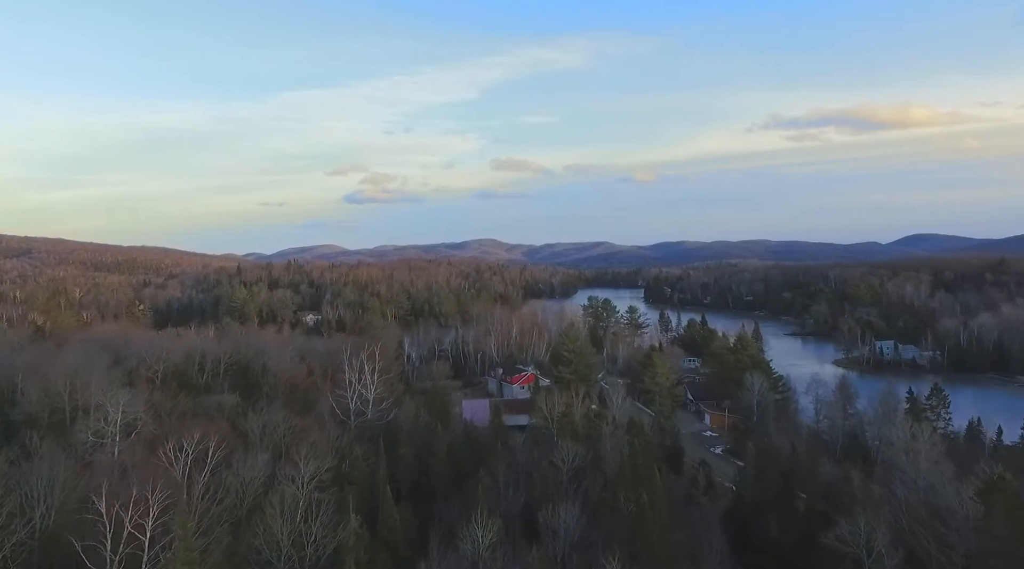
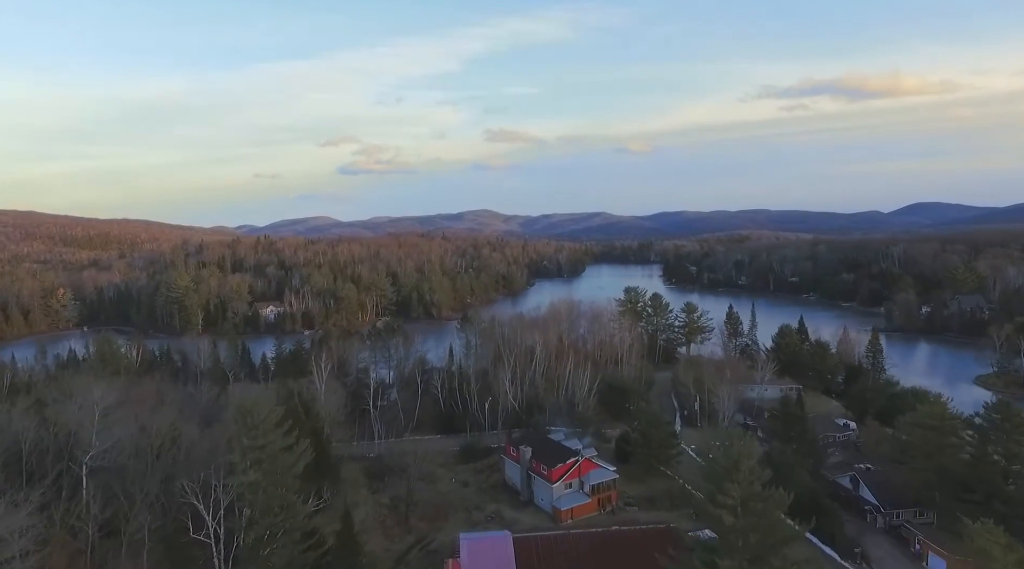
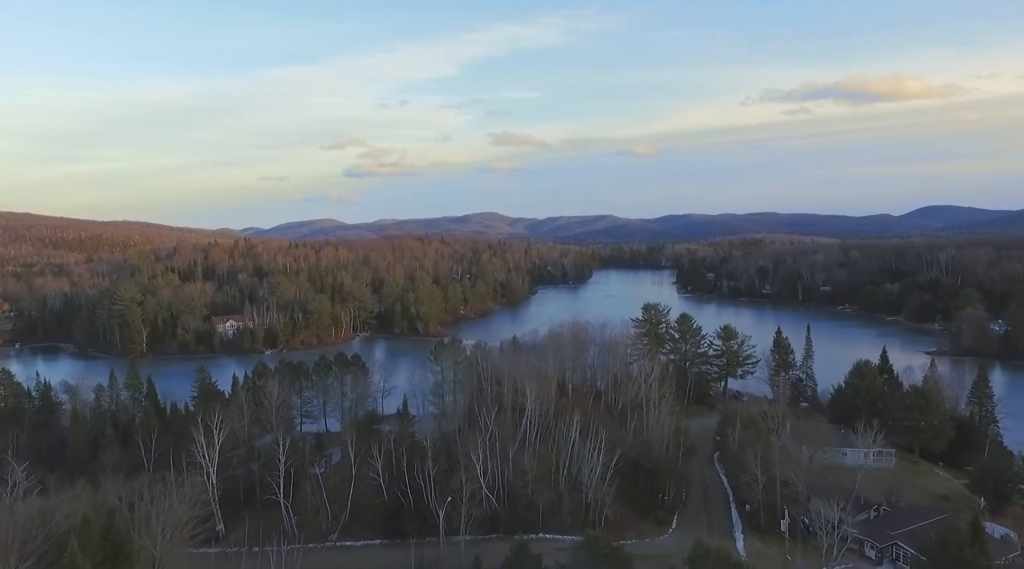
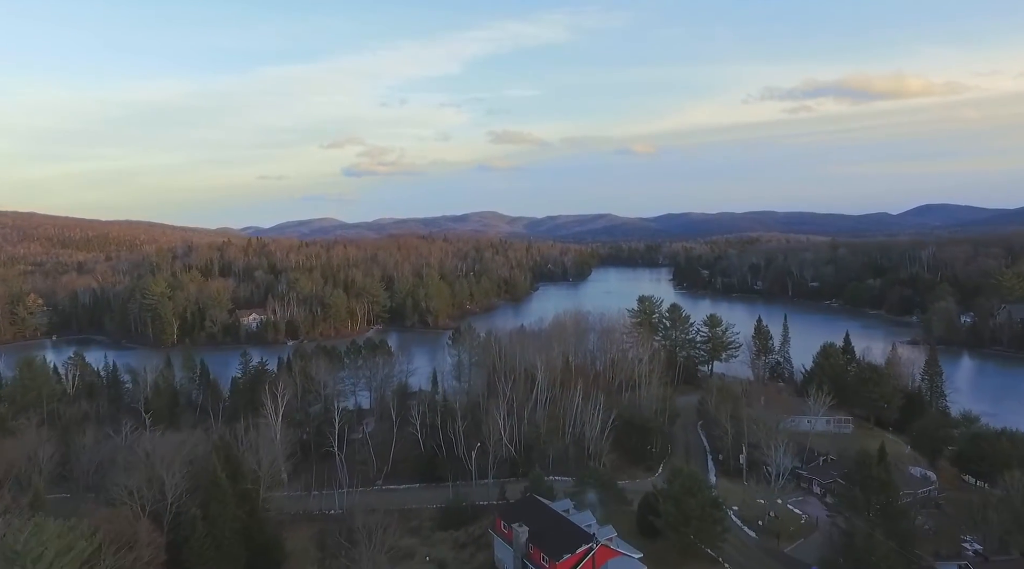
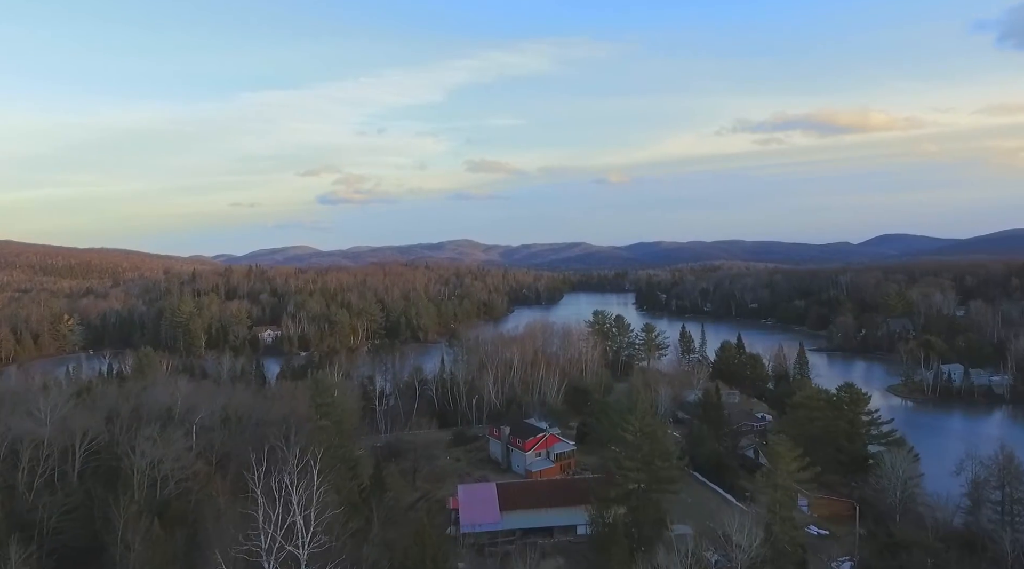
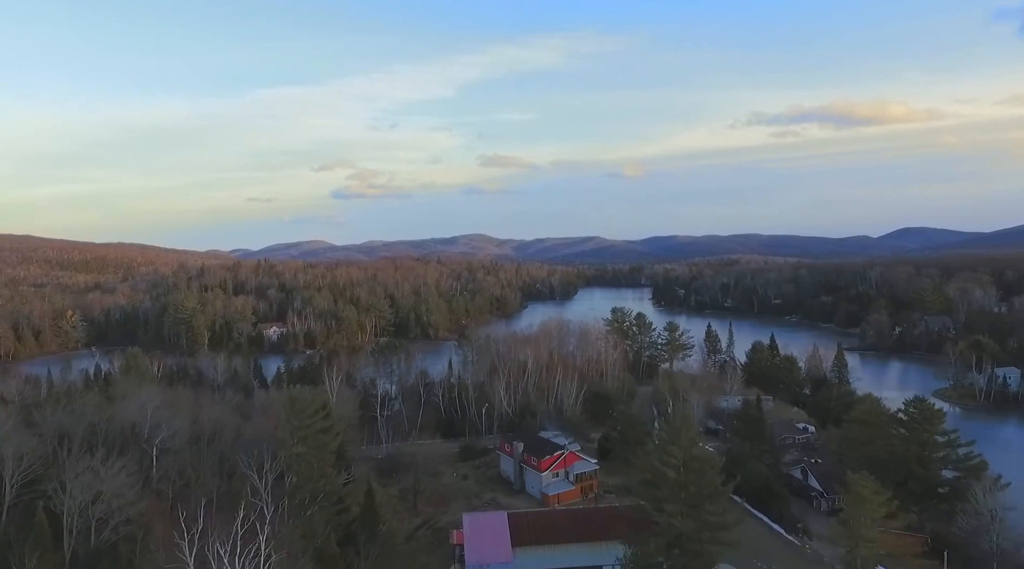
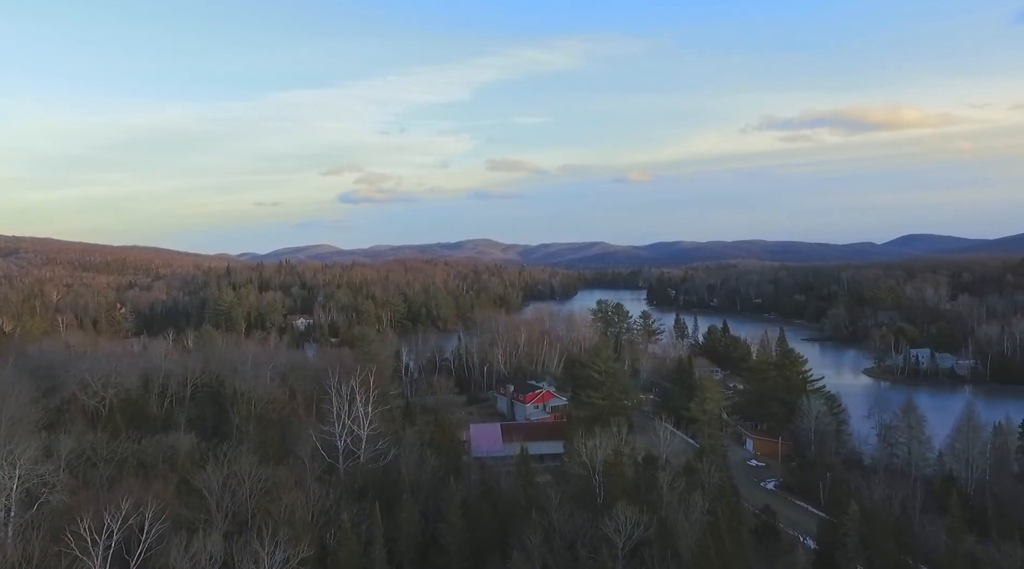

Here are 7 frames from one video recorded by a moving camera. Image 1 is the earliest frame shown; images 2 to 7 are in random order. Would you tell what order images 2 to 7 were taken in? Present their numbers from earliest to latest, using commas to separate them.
7, 5, 6, 2, 4, 3
